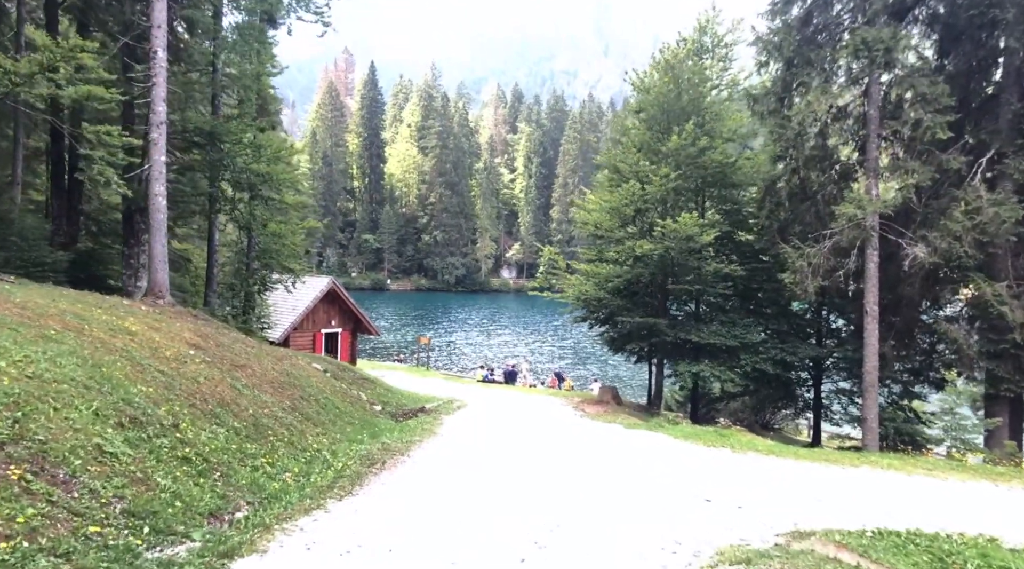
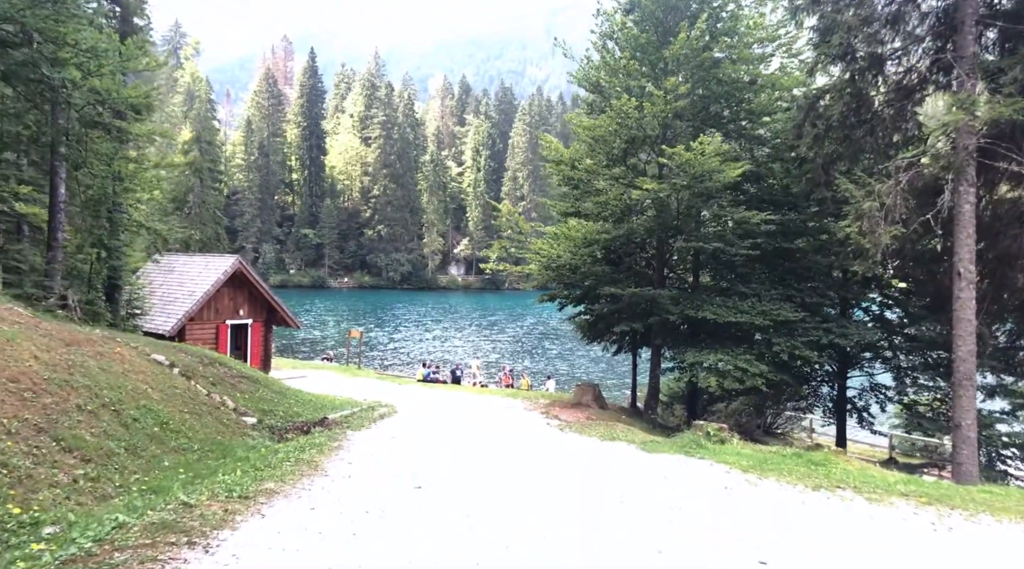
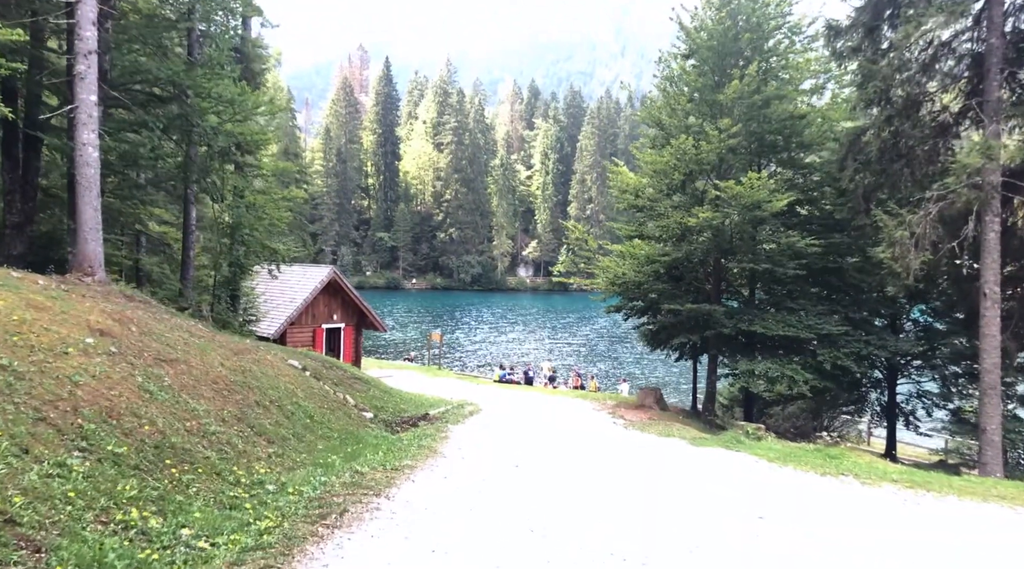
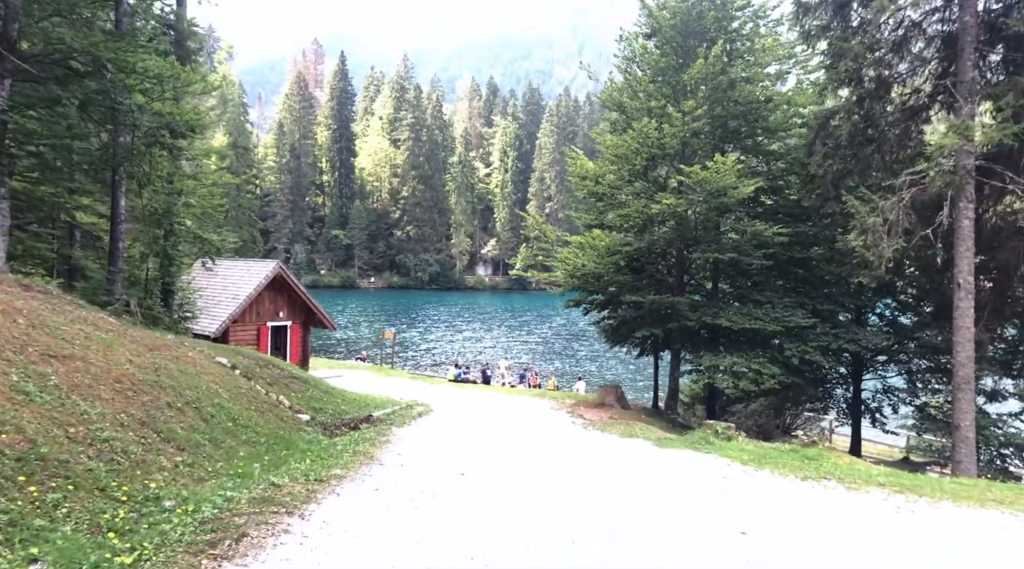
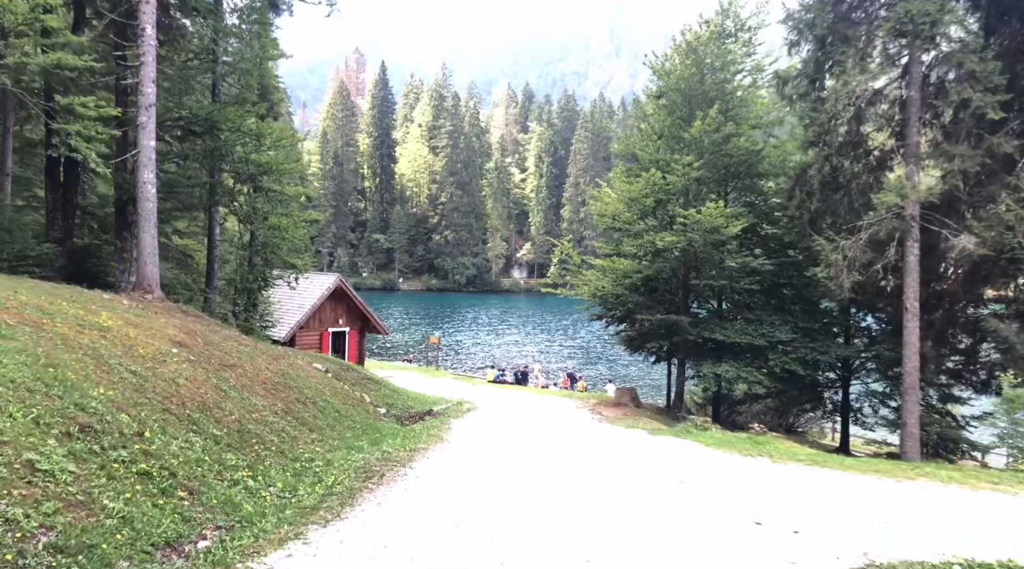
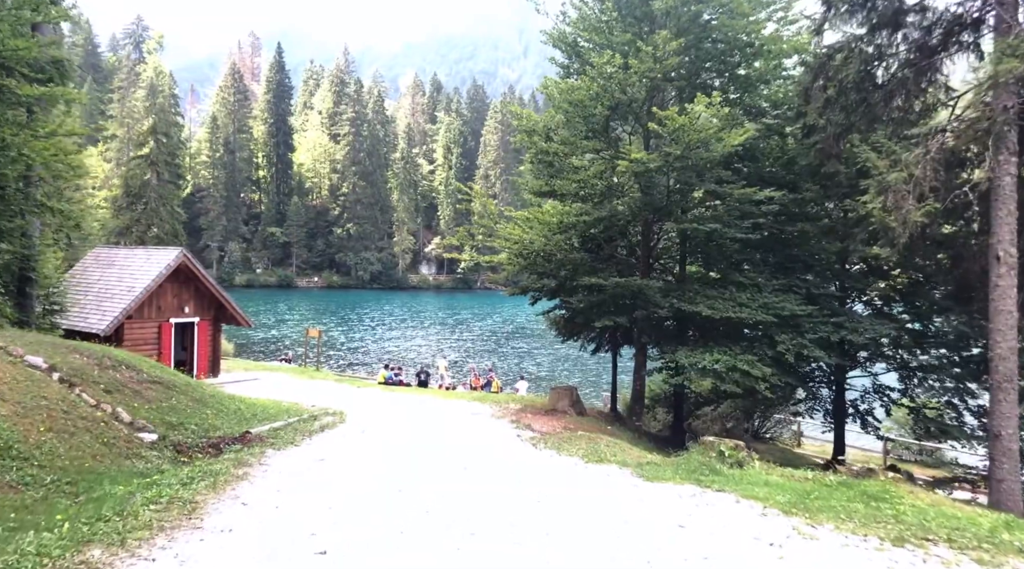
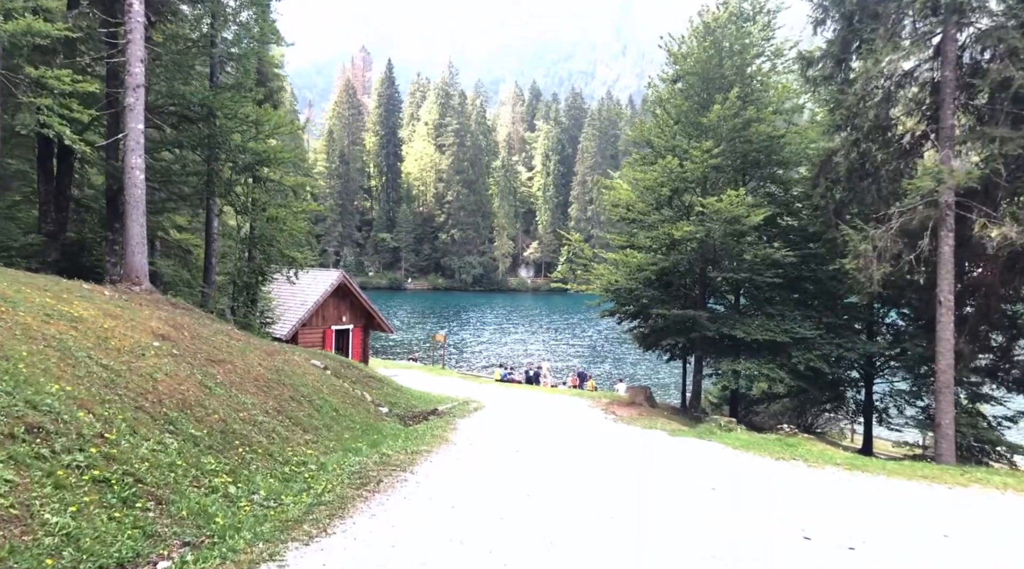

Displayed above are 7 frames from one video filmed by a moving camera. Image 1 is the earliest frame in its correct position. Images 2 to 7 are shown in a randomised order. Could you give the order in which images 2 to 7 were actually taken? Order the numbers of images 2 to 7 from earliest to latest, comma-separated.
5, 7, 3, 4, 2, 6
